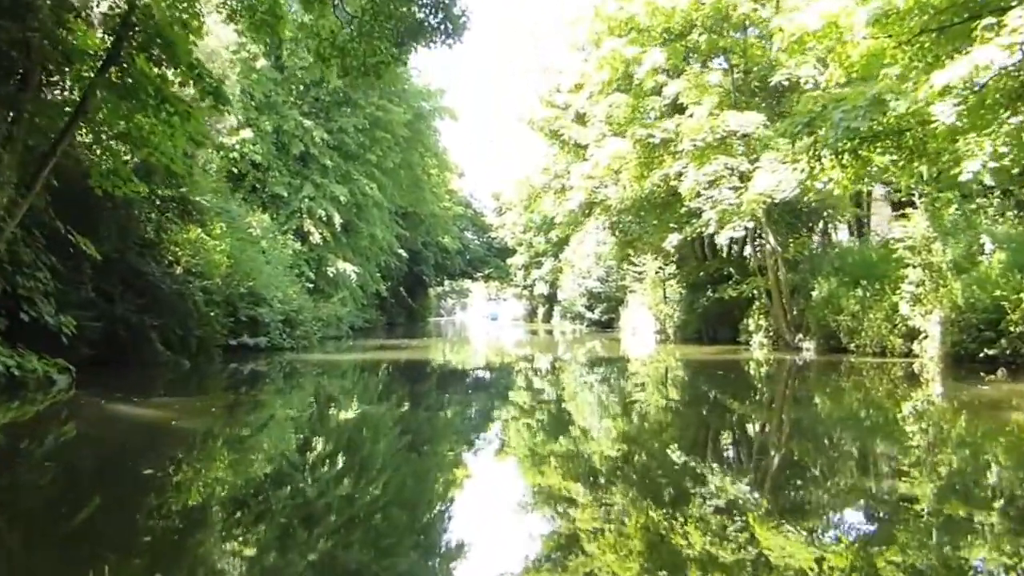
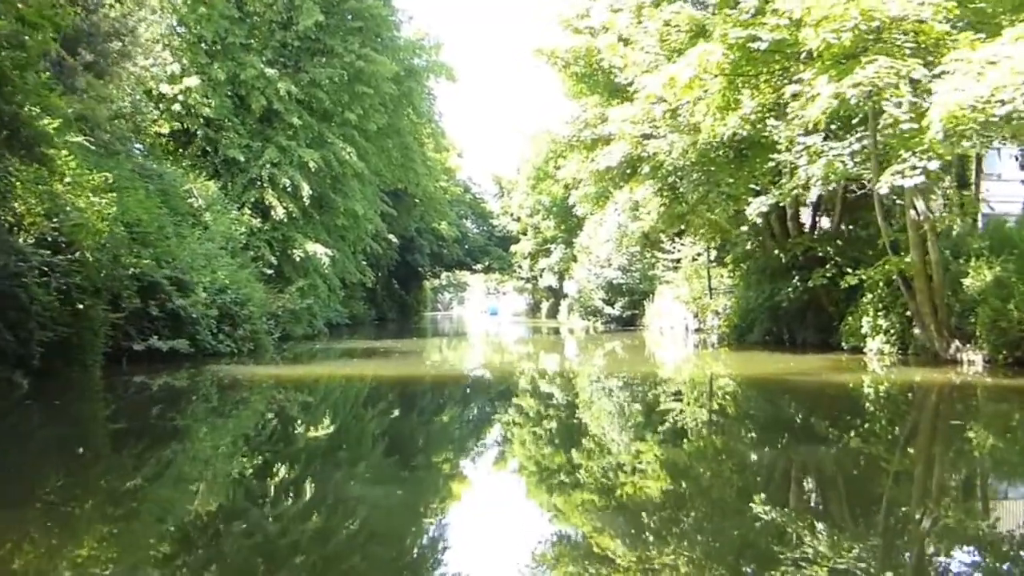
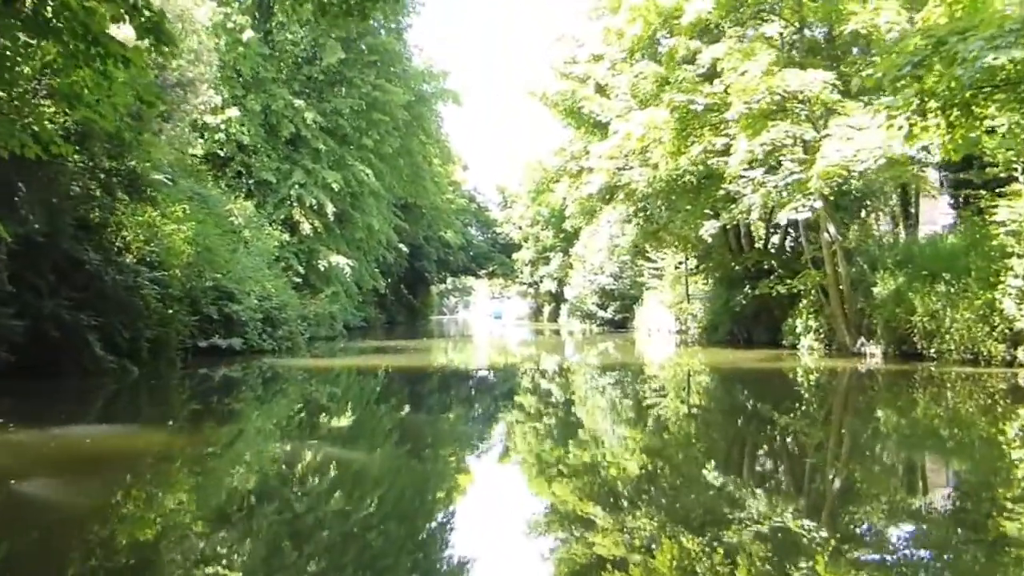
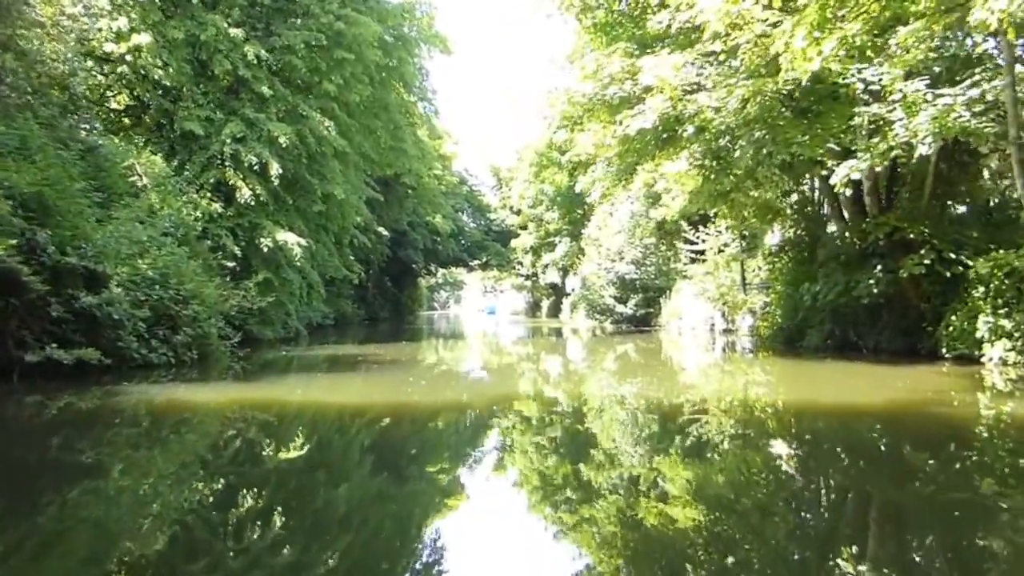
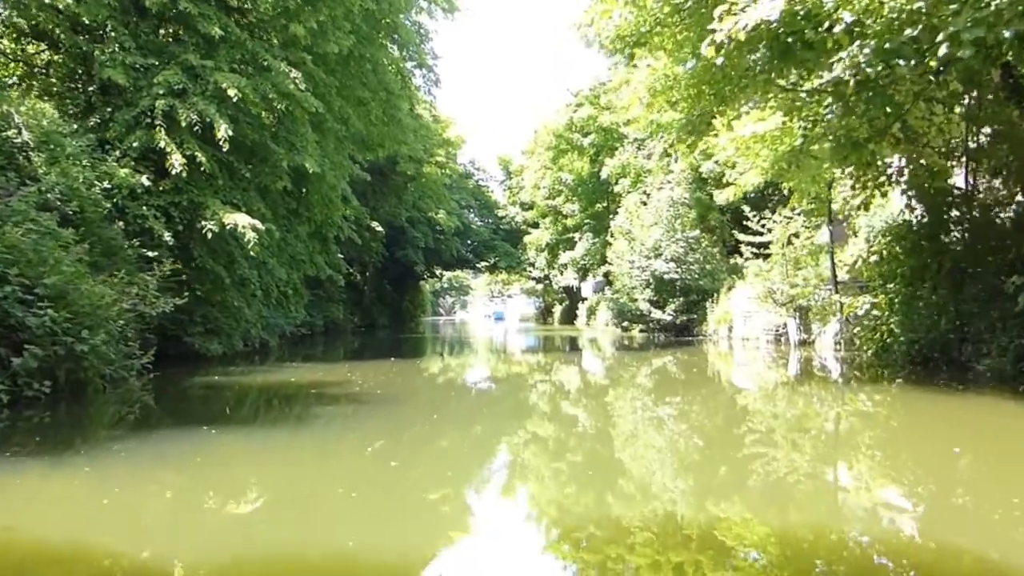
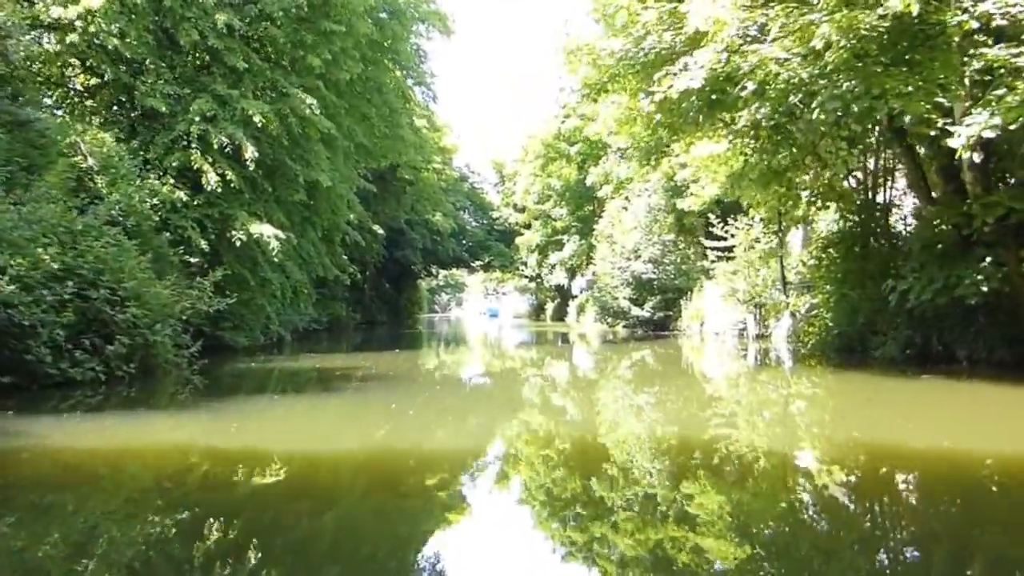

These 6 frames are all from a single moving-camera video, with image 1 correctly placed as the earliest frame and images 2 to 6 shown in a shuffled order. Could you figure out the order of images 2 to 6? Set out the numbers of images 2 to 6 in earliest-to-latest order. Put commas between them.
3, 2, 4, 6, 5
